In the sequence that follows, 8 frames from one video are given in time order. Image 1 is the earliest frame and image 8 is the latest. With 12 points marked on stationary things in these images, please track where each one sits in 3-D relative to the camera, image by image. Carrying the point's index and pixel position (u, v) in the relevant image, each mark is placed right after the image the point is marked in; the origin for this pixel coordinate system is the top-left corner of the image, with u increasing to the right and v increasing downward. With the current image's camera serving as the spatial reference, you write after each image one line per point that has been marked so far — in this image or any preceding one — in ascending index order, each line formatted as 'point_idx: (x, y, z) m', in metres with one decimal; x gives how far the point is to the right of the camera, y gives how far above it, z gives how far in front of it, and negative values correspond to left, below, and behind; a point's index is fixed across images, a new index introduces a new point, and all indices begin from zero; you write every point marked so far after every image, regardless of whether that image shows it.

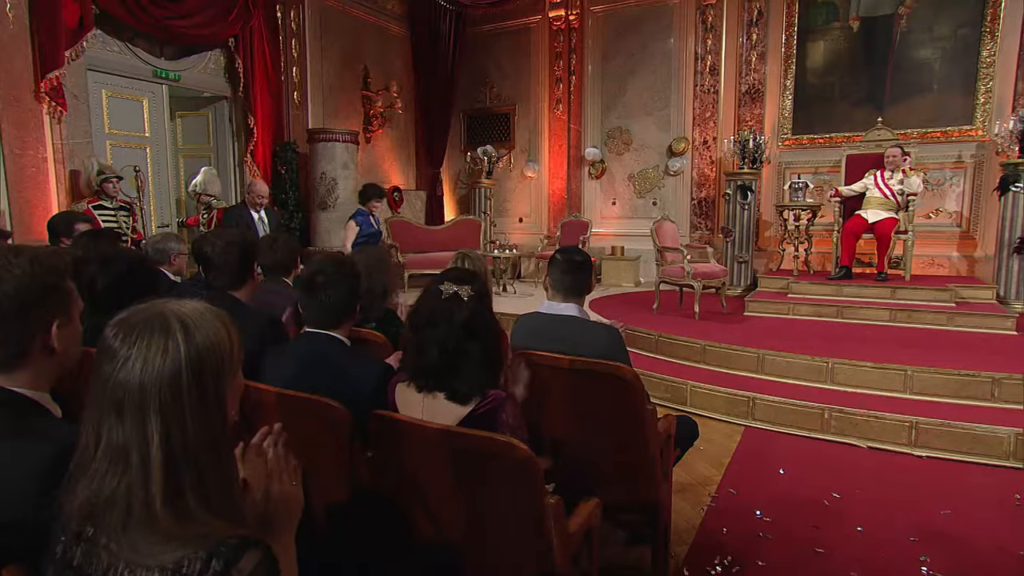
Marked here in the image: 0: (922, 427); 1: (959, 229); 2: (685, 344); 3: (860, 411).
0: (+3.3, -1.1, +5.0) m
1: (+5.1, +0.7, +6.9) m
2: (+1.8, -0.6, +6.4) m
3: (+2.9, -1.0, +5.2) m
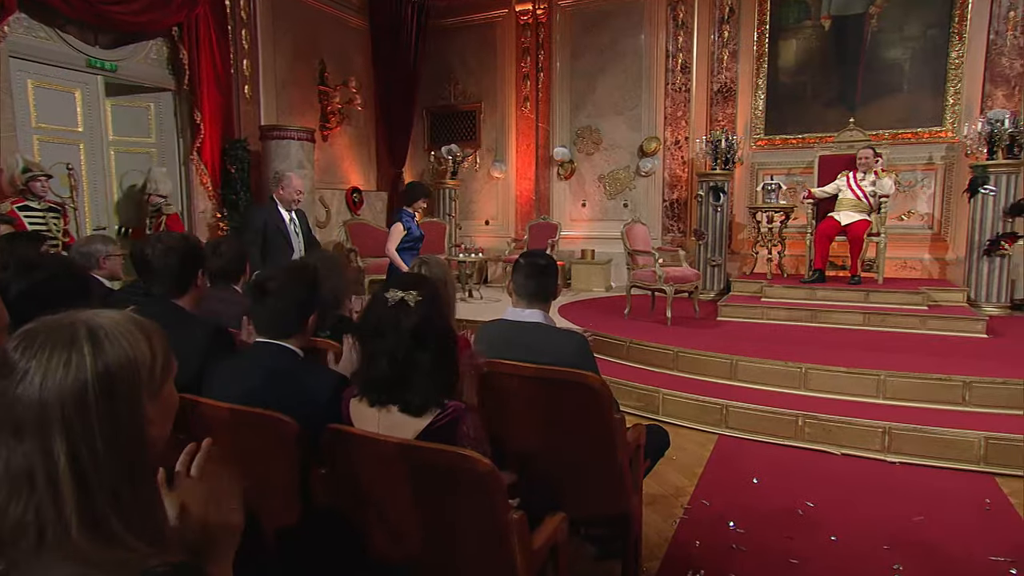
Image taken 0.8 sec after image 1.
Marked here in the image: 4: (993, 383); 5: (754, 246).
0: (+3.0, -1.1, +4.9) m
1: (+4.8, +0.6, +6.9) m
2: (+1.5, -0.6, +6.2) m
3: (+2.6, -1.0, +5.1) m
4: (+3.8, -0.7, +5.1) m
5: (+2.9, +0.5, +7.3) m
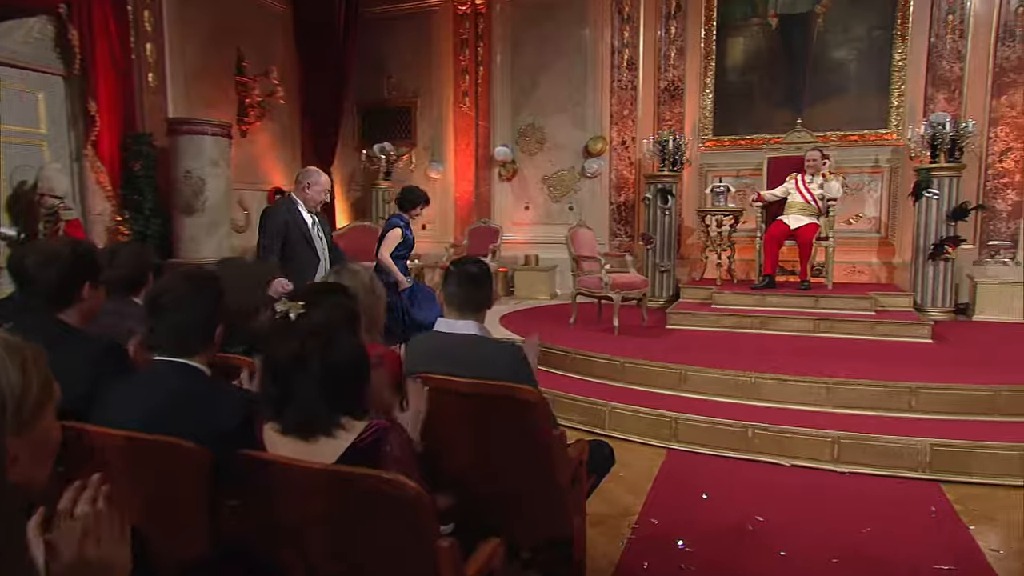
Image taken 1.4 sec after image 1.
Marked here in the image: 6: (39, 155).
0: (+2.5, -1.2, +4.7) m
1: (+4.1, +0.6, +6.9) m
2: (+0.9, -0.7, +5.9) m
3: (+2.1, -1.1, +4.9) m
4: (+3.4, -0.8, +4.9) m
5: (+2.2, +0.4, +7.1) m
6: (-4.3, +1.2, +5.6) m
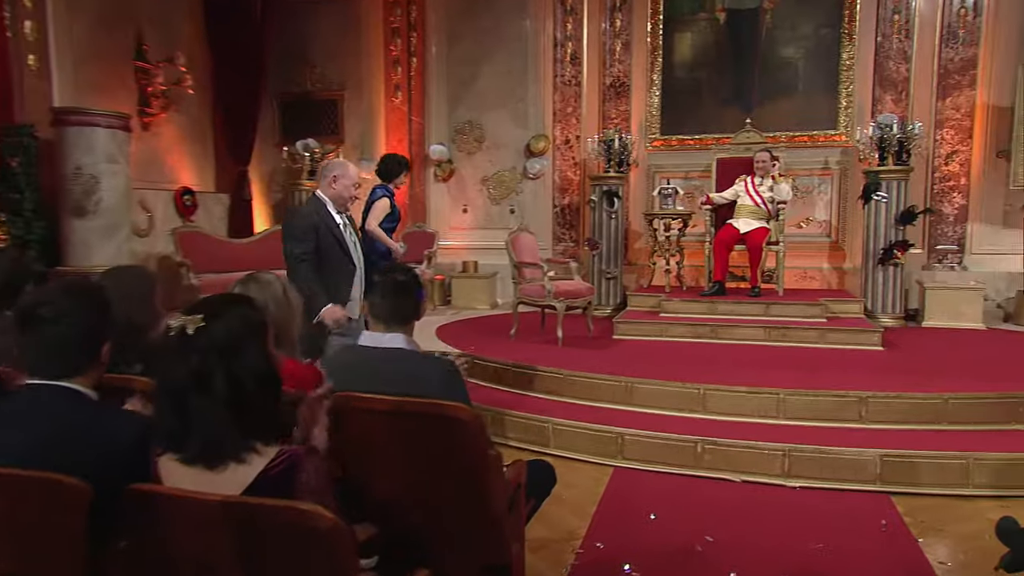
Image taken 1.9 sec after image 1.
0: (+2.1, -1.2, +4.5) m
1: (+3.5, +0.5, +6.7) m
2: (+0.3, -0.8, +5.5) m
3: (+1.7, -1.1, +4.6) m
4: (+2.9, -0.8, +4.7) m
5: (+1.5, +0.4, +6.8) m
6: (-4.9, +1.1, +4.9) m
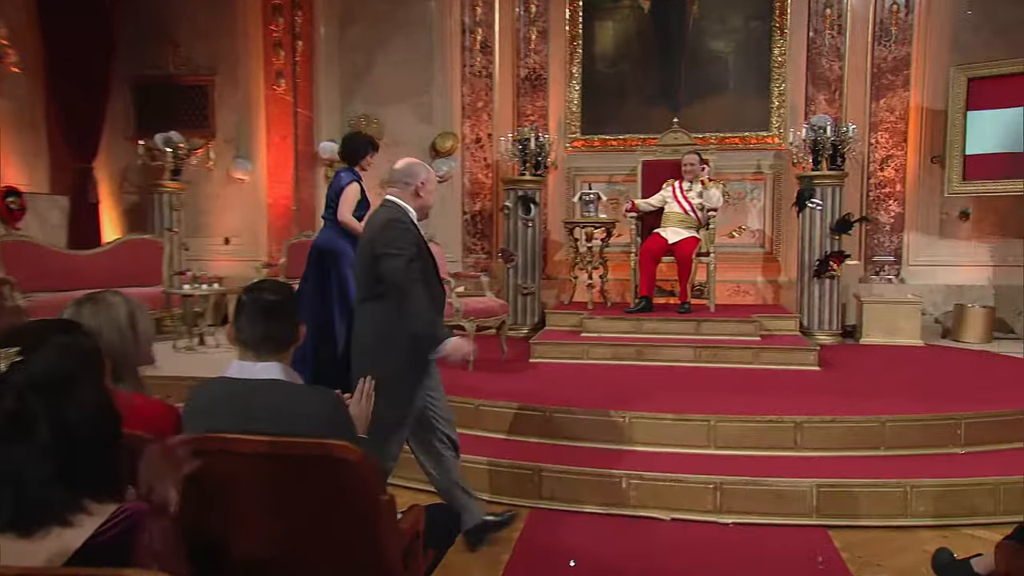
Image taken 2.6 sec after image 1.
0: (+1.4, -1.3, +3.9) m
1: (+2.6, +0.4, +6.3) m
2: (-0.4, -0.9, +4.8) m
3: (+1.0, -1.3, +4.0) m
4: (+2.2, -0.9, +4.3) m
5: (+0.6, +0.2, +6.2) m
6: (-5.6, +0.9, +3.7) m
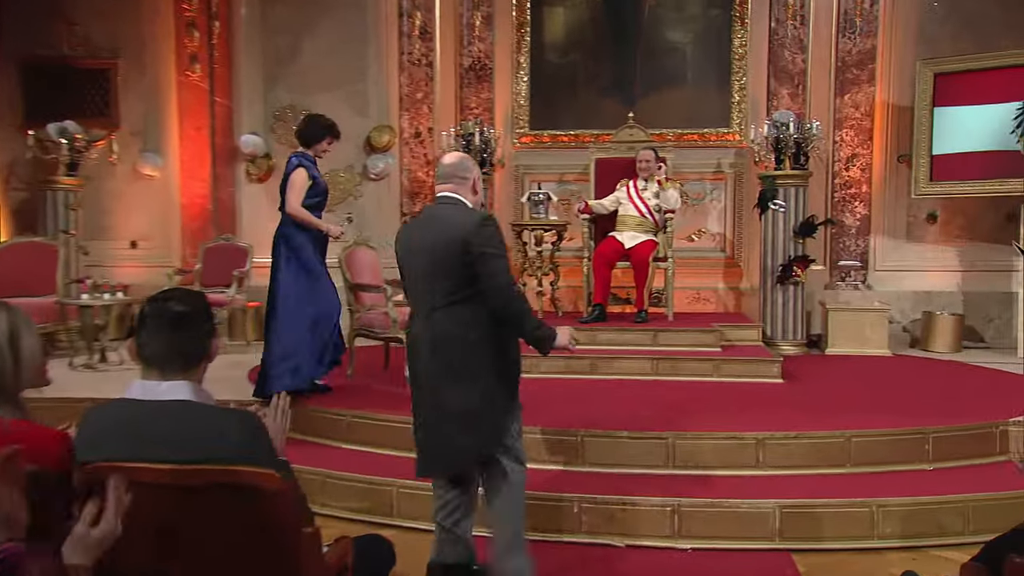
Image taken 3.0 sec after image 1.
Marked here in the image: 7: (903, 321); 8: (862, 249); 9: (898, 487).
0: (+1.0, -1.4, +3.6) m
1: (+2.1, +0.3, +6.0) m
2: (-0.8, -1.0, +4.4) m
3: (+0.6, -1.3, +3.6) m
4: (+1.8, -1.0, +4.0) m
5: (+0.2, +0.1, +5.8) m
6: (-5.9, +0.9, +3.0) m
7: (+3.8, -0.3, +6.0) m
8: (+3.5, +0.4, +6.1) m
9: (+2.4, -1.2, +3.8) m
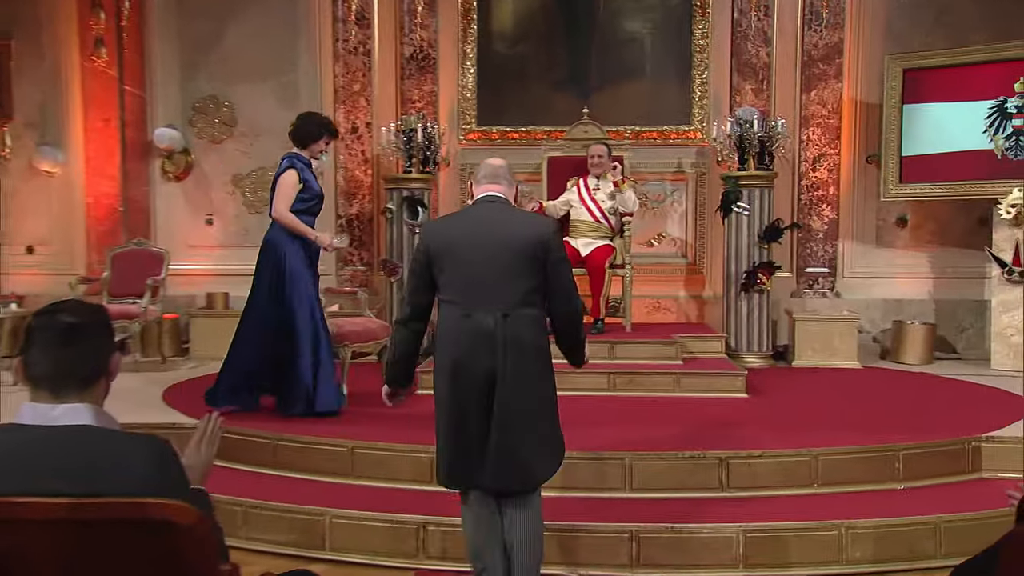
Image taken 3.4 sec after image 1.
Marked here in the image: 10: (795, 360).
0: (+0.7, -1.4, +3.2) m
1: (+1.6, +0.3, +5.8) m
2: (-1.2, -1.0, +4.0) m
3: (+0.3, -1.4, +3.3) m
4: (+1.4, -1.0, +3.7) m
5: (-0.3, +0.1, +5.4) m
6: (-6.2, +0.8, +2.4) m
7: (+3.4, -0.4, +5.8) m
8: (+3.0, +0.3, +5.9) m
9: (+2.1, -1.3, +3.5) m
10: (+2.5, -0.6, +5.4) m
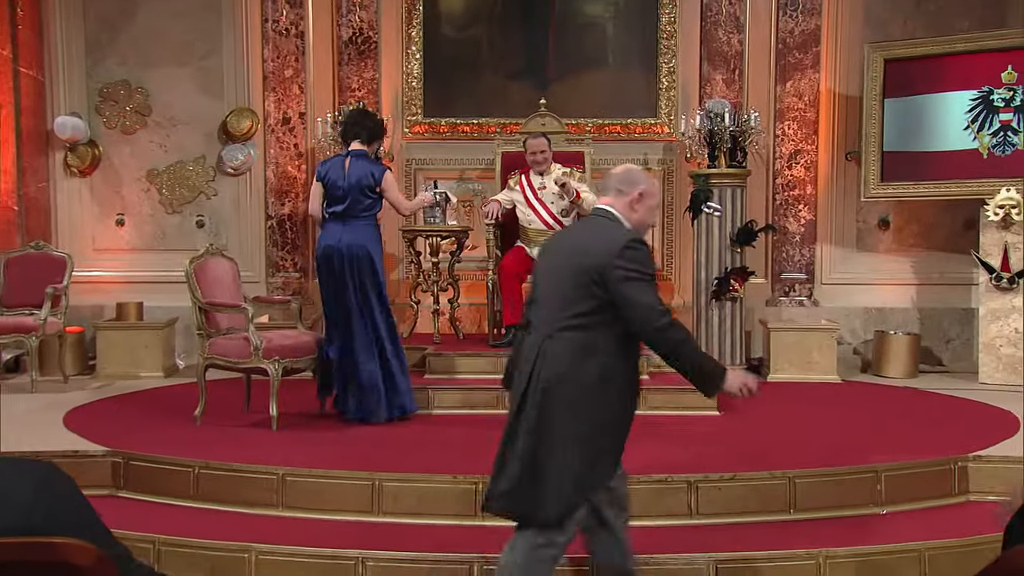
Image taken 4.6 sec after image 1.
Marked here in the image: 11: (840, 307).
0: (+0.4, -1.5, +2.8) m
1: (+1.3, +0.2, +5.4) m
2: (-1.5, -1.1, +3.5) m
3: (0.0, -1.4, +2.9) m
4: (+1.1, -1.1, +3.3) m
5: (-0.6, 0.0, +5.0) m
6: (-6.5, +0.7, +1.8) m
7: (+3.0, -0.4, +5.5) m
8: (+2.7, +0.3, +5.6) m
9: (+1.8, -1.3, +3.2) m
10: (+2.1, -0.6, +5.1) m
11: (+2.9, -0.1, +5.5) m
